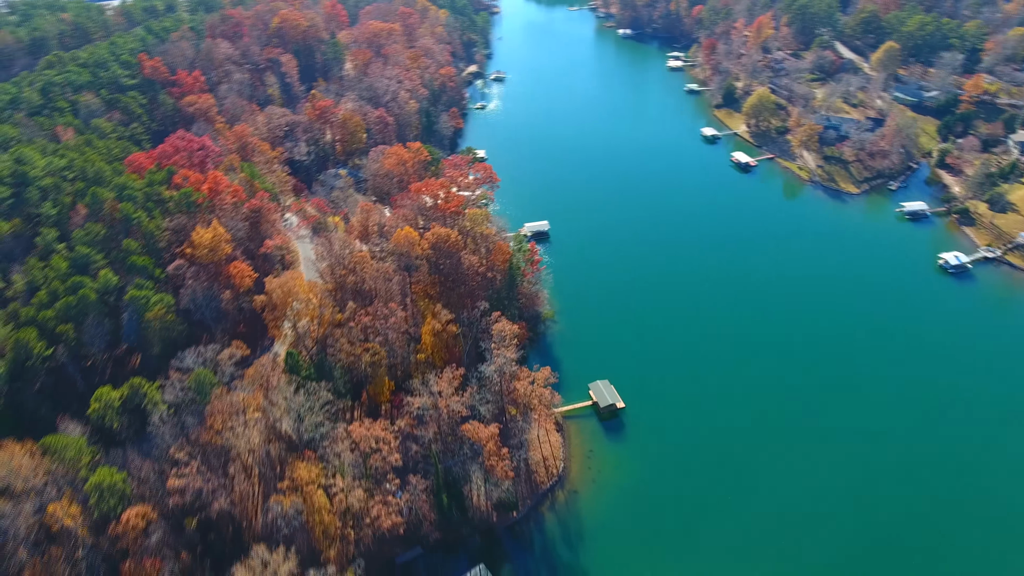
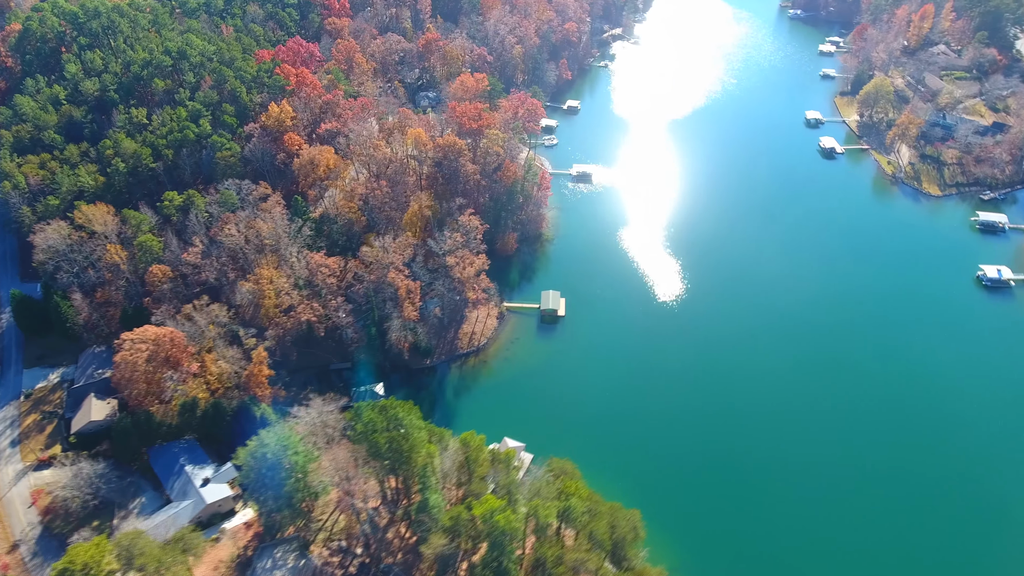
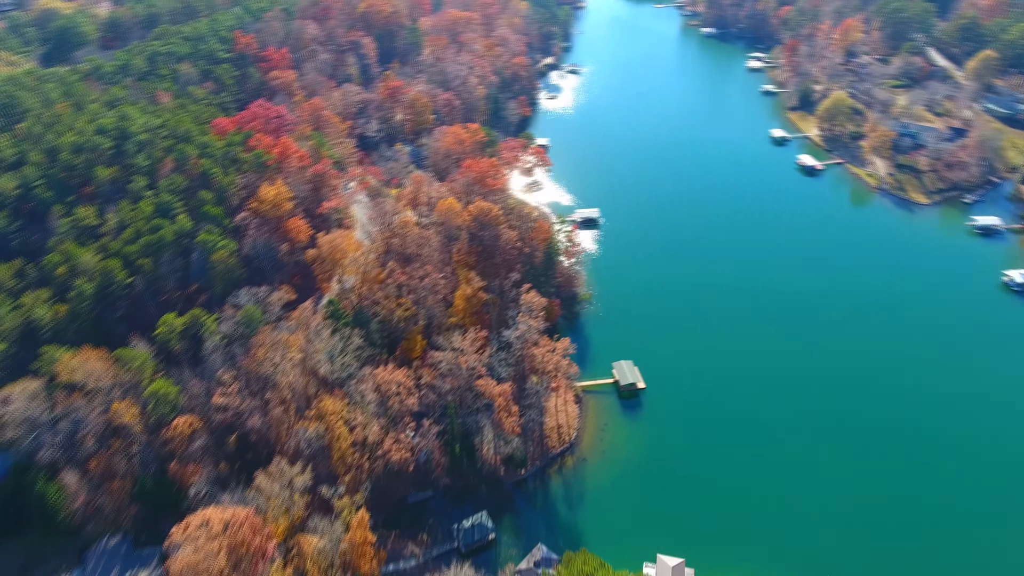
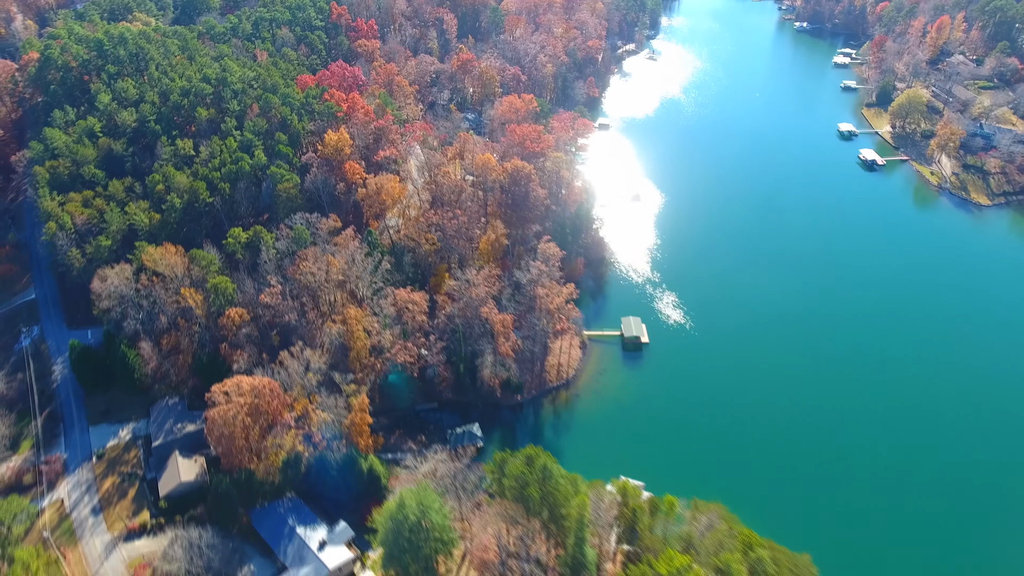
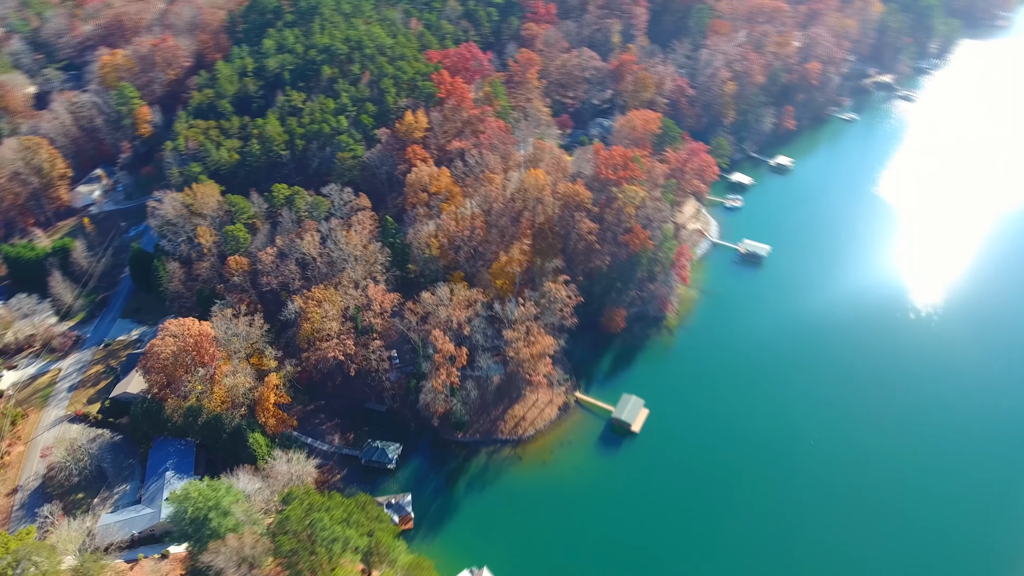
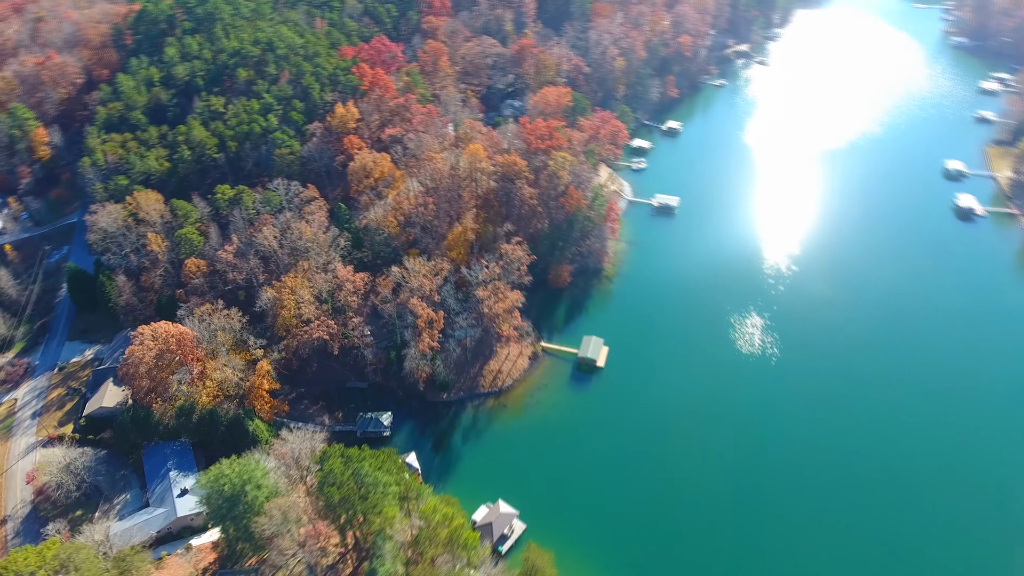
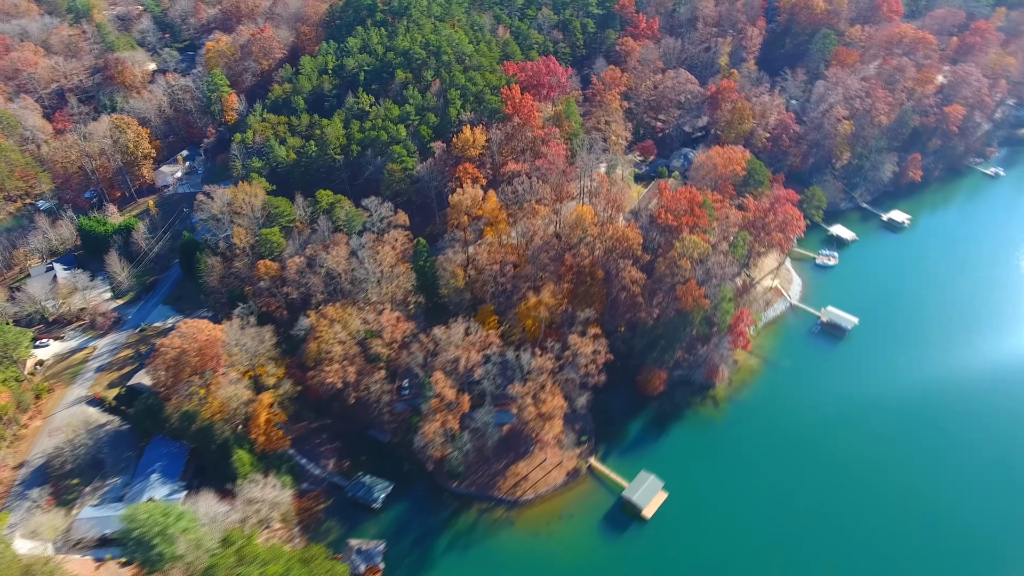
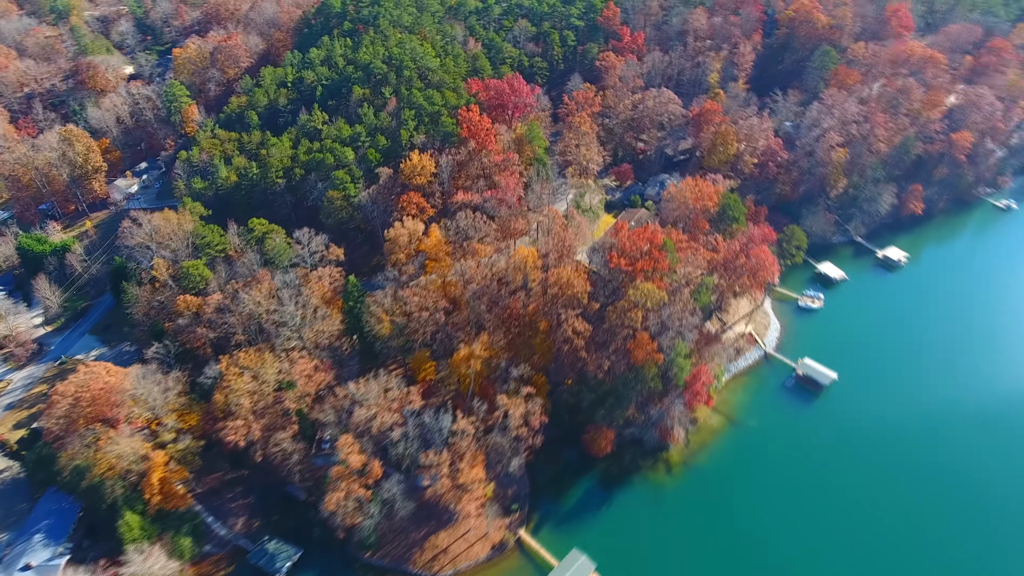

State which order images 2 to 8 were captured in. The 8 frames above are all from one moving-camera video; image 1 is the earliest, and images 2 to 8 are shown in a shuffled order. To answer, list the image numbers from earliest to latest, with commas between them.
3, 4, 2, 6, 5, 7, 8
